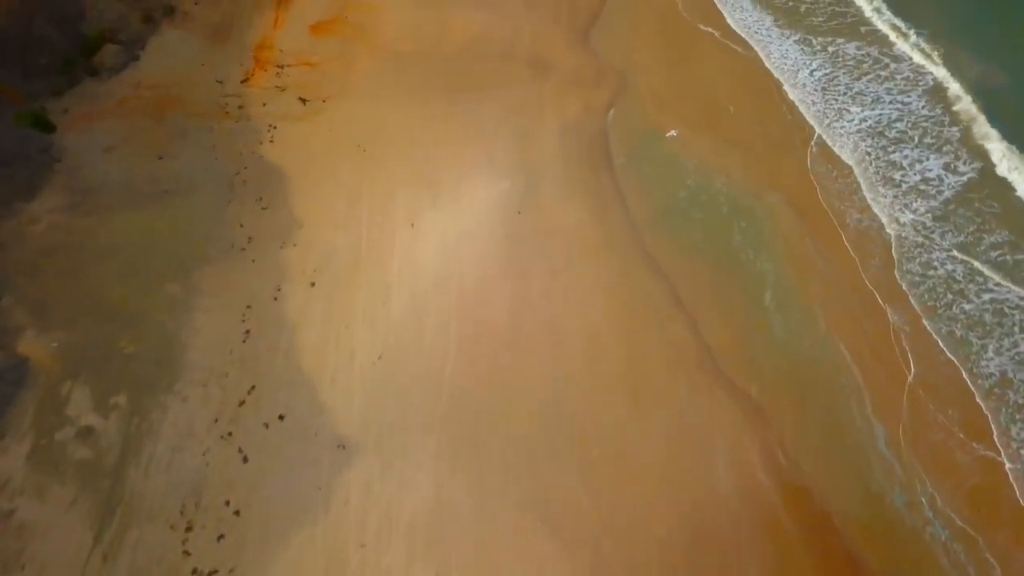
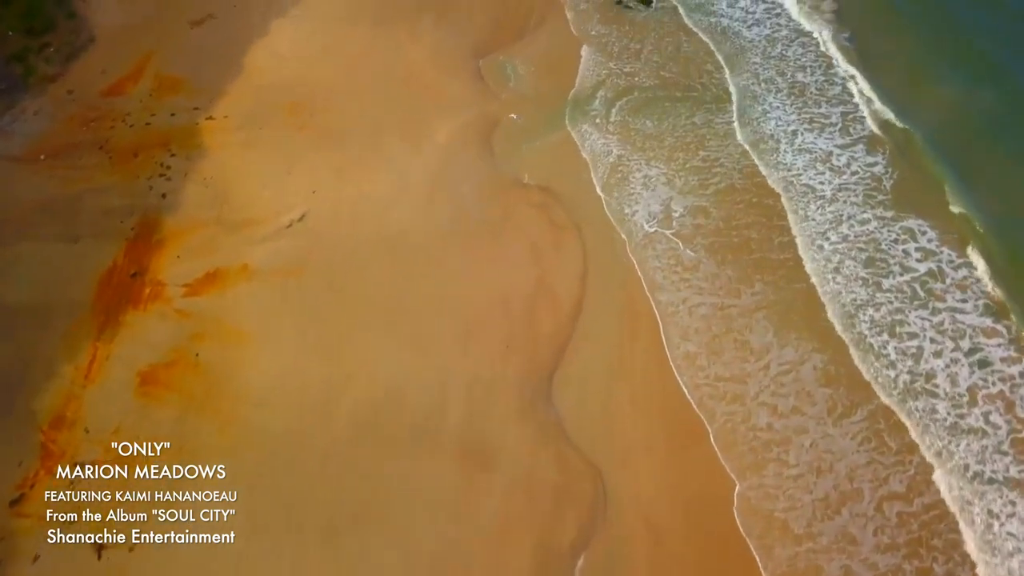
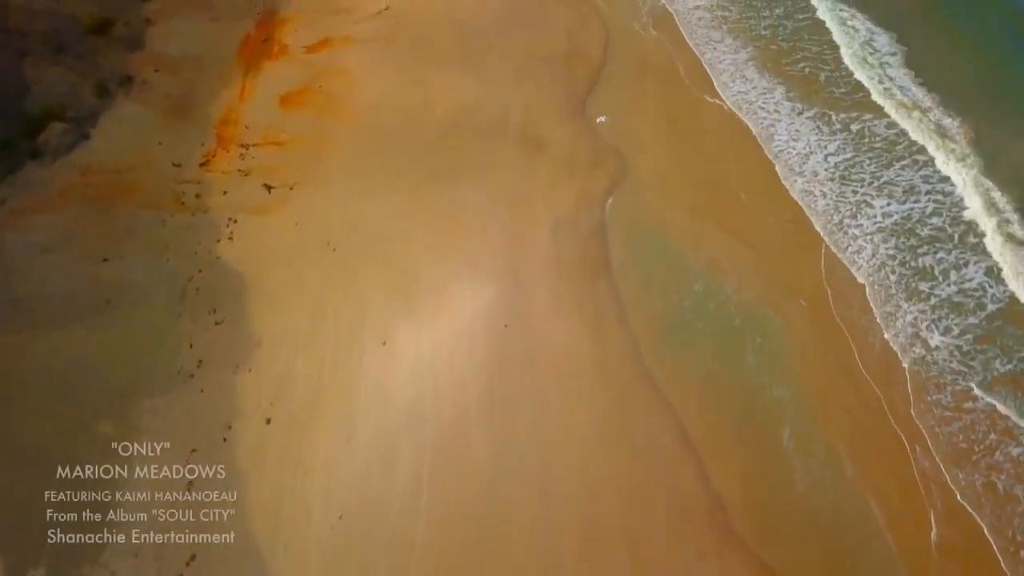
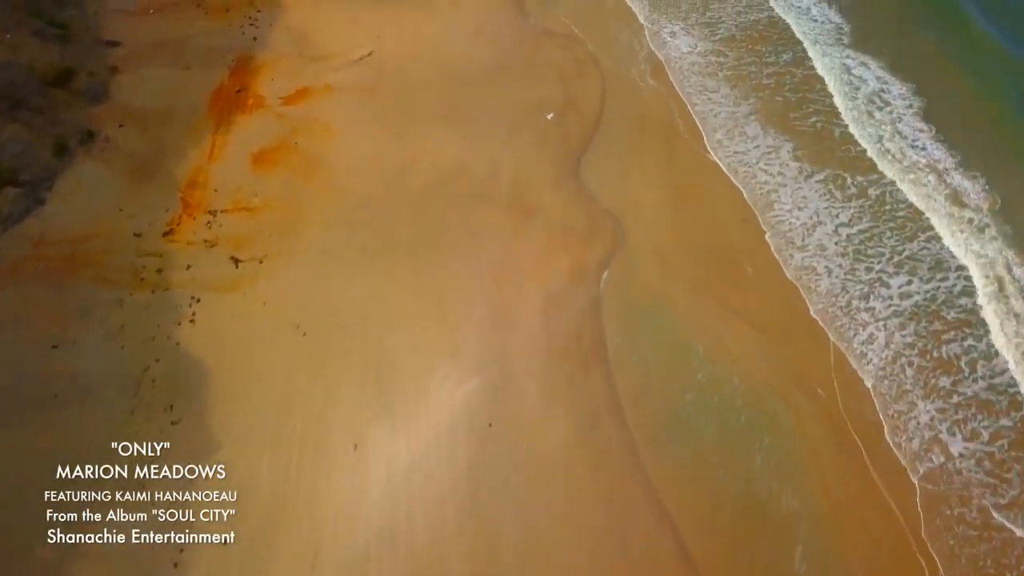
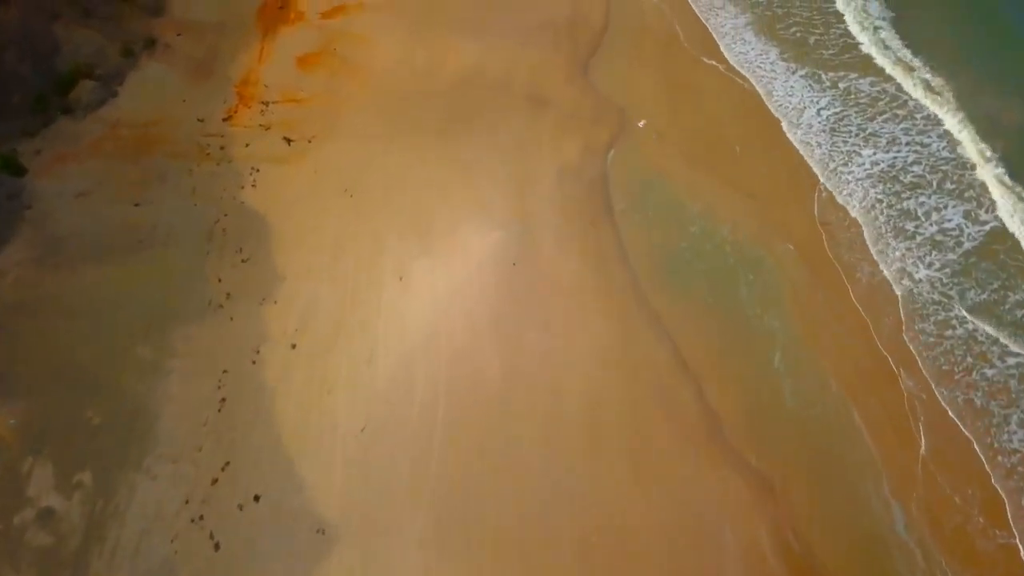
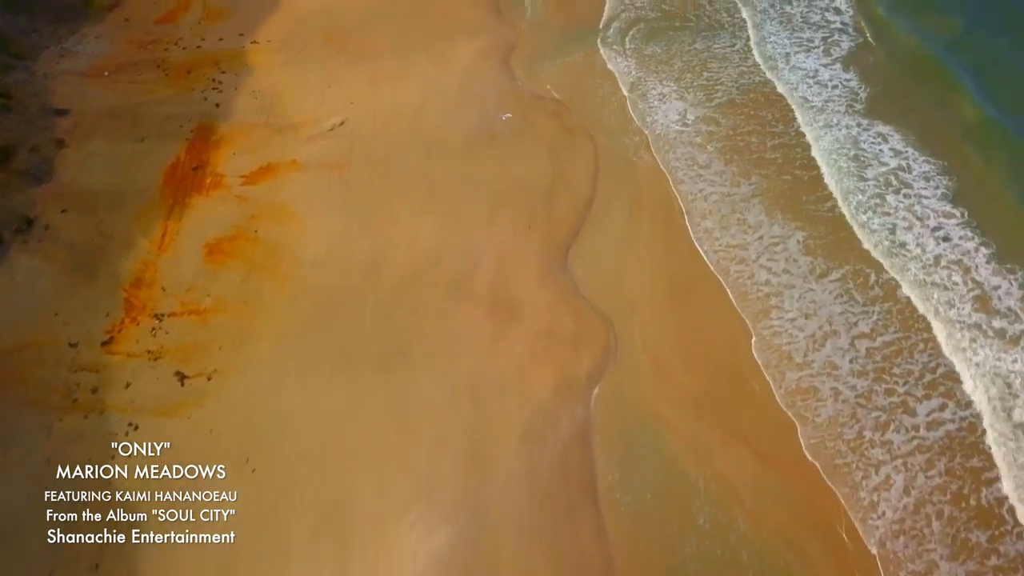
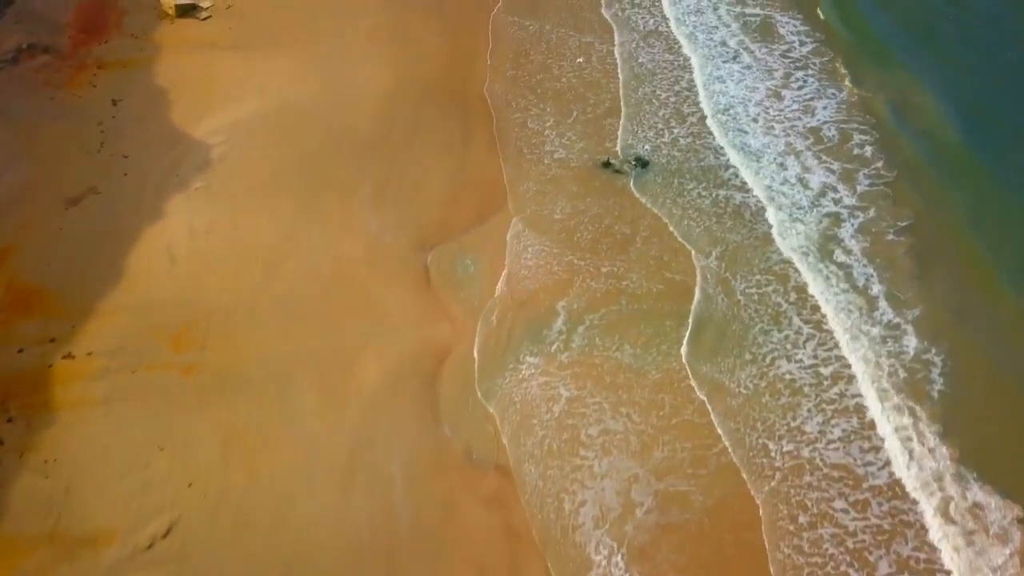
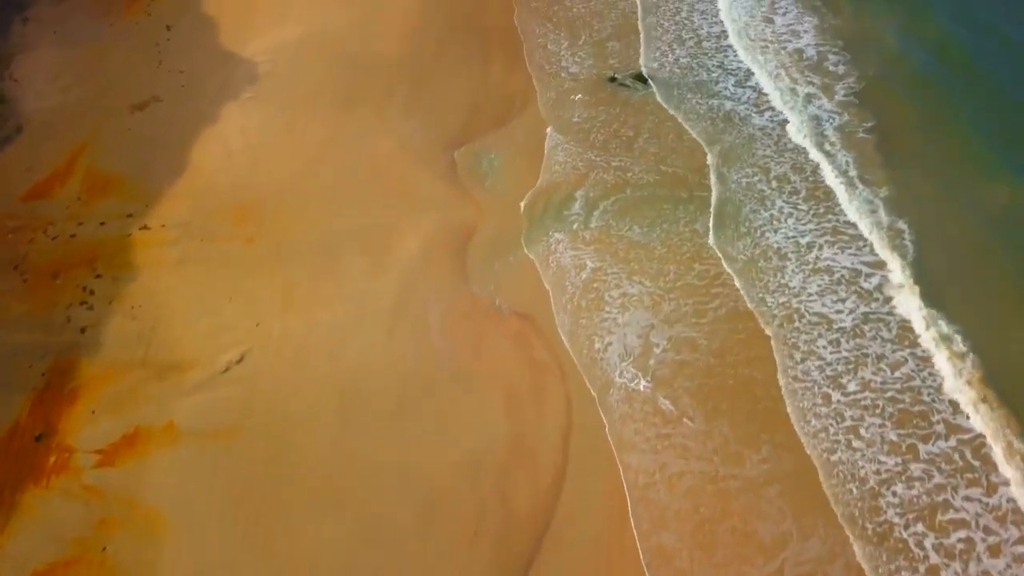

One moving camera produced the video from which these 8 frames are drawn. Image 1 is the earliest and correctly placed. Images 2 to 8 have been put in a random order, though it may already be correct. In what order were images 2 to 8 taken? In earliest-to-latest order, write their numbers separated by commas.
5, 3, 4, 6, 2, 8, 7
